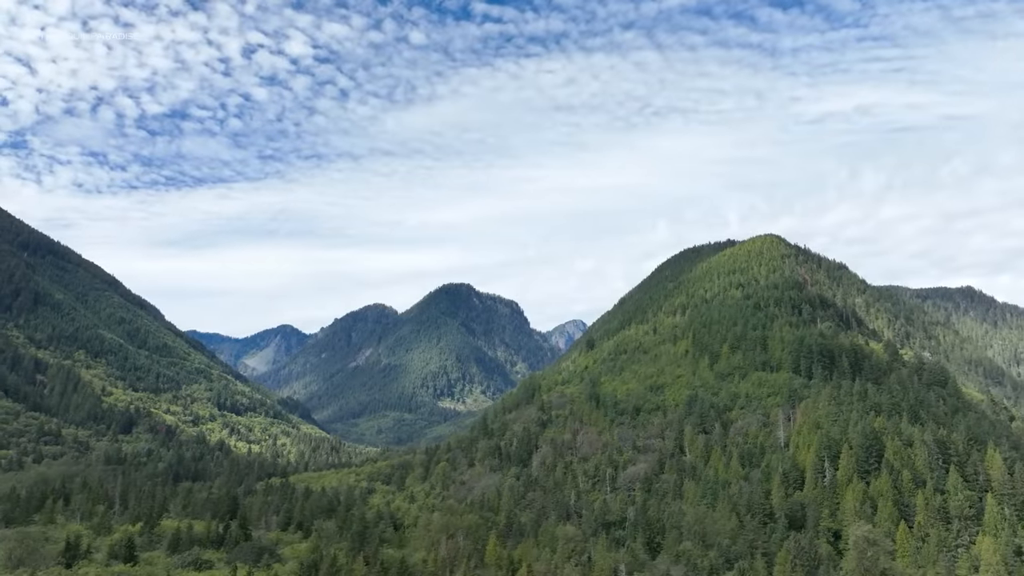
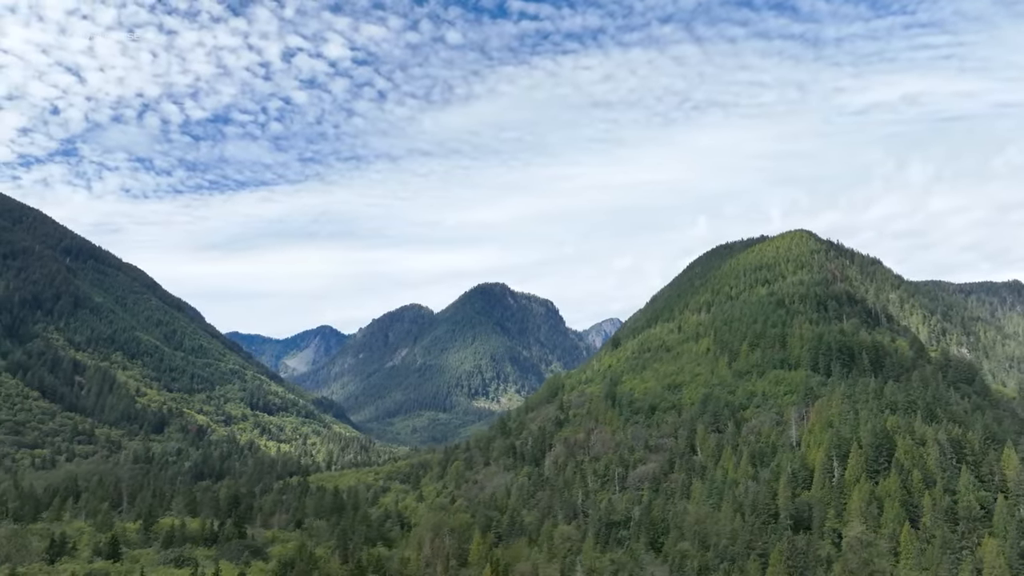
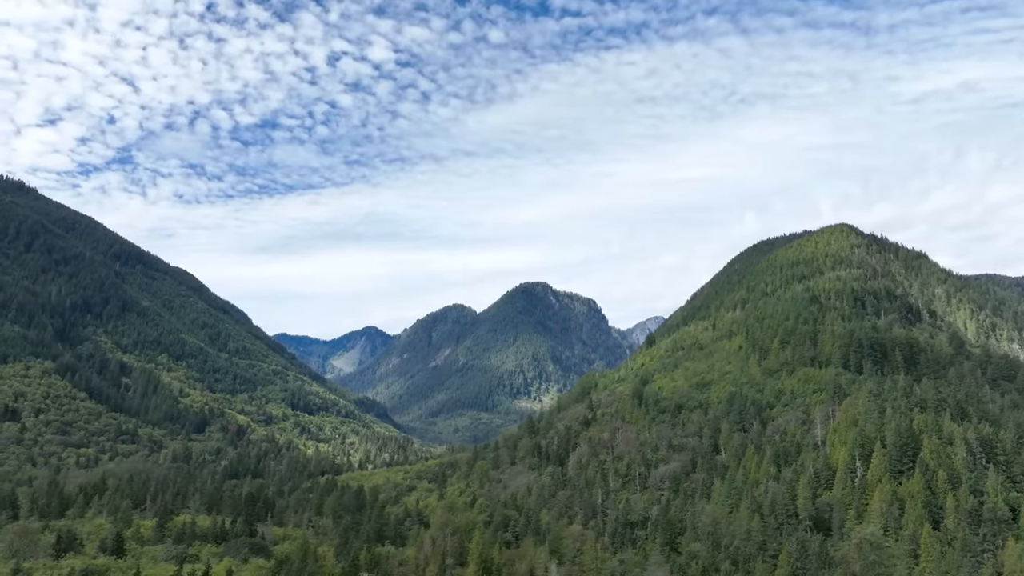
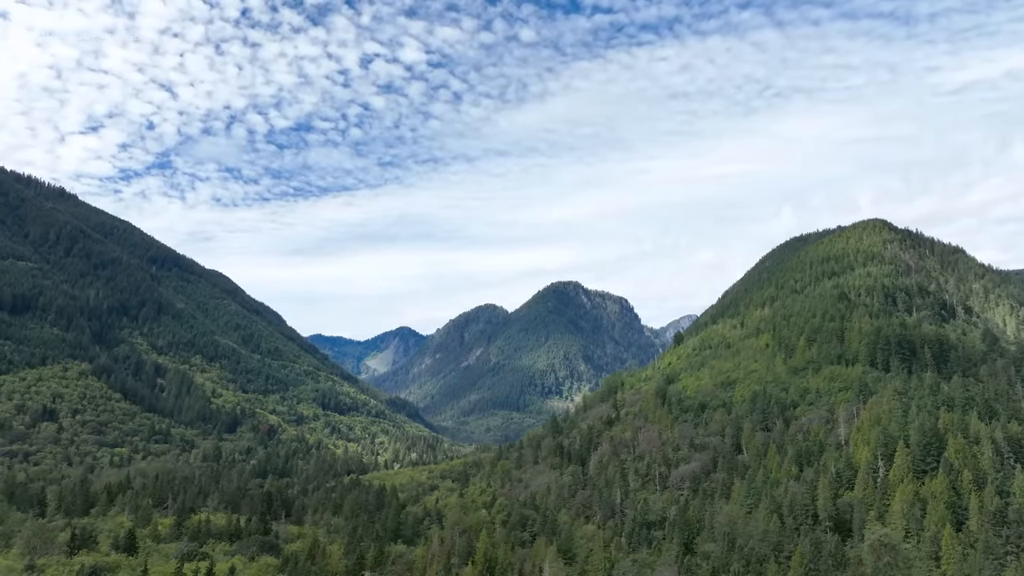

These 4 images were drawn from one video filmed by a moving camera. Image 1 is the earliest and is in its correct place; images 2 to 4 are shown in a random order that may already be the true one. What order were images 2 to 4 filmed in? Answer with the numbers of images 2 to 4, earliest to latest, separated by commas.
2, 3, 4
